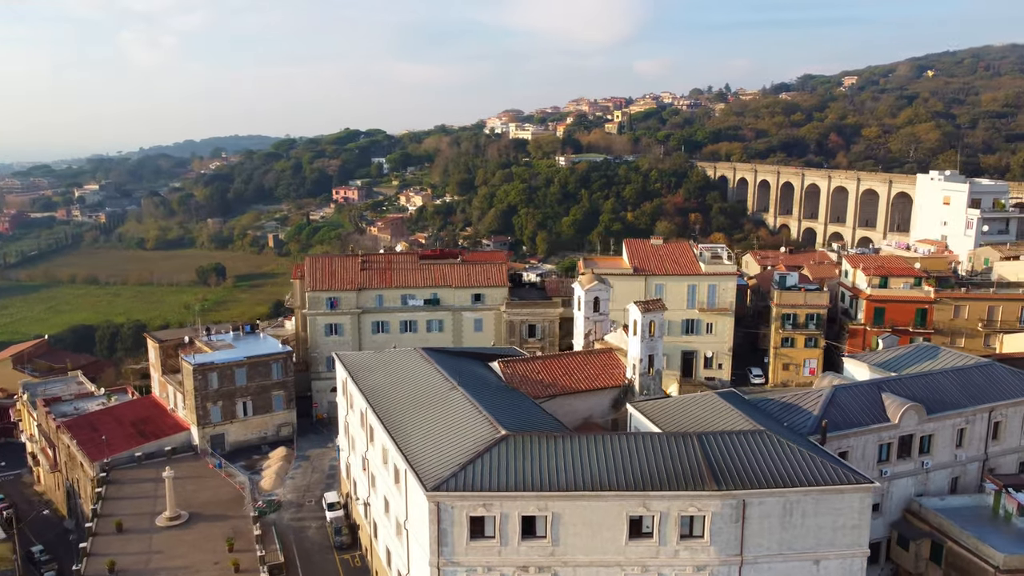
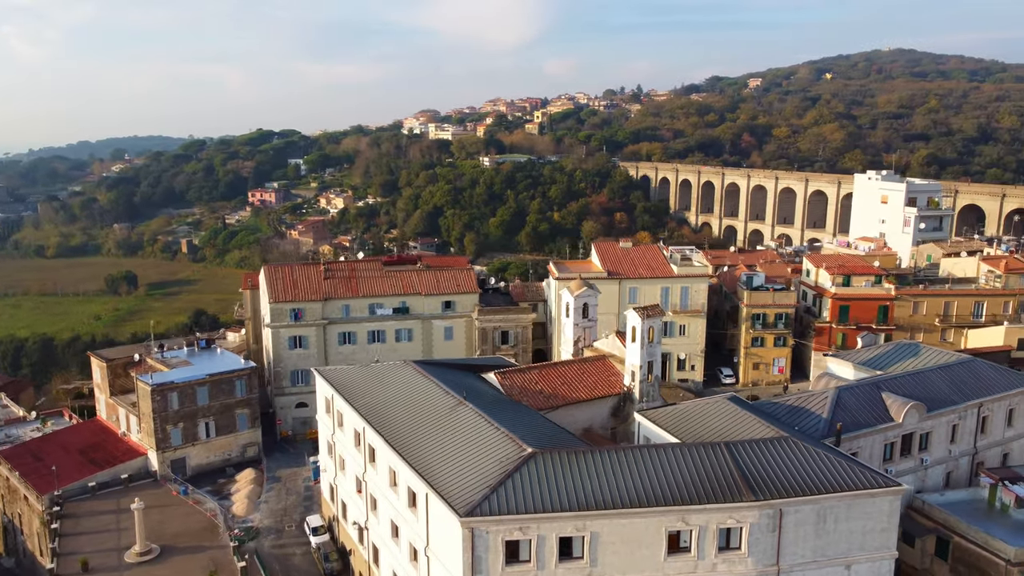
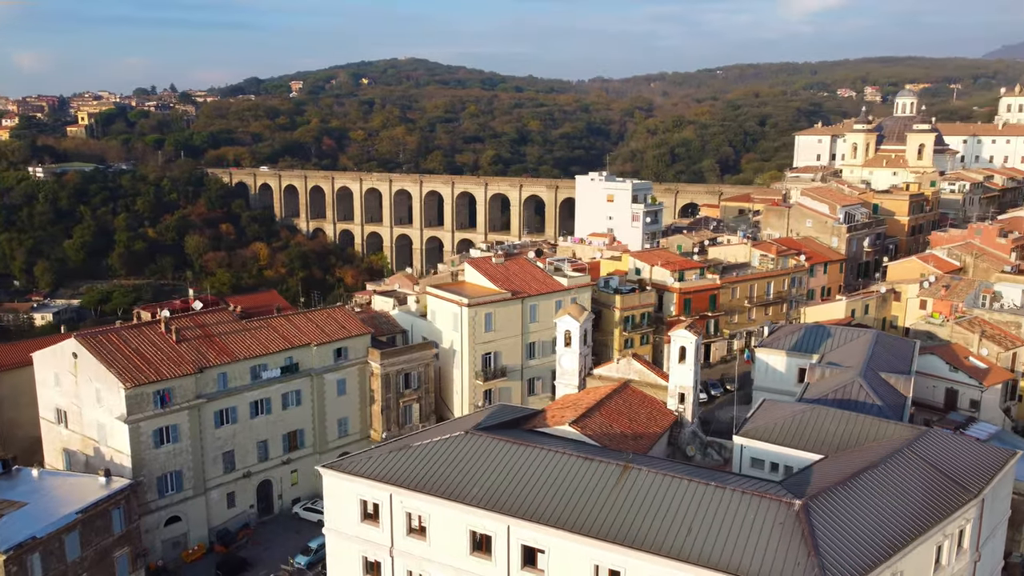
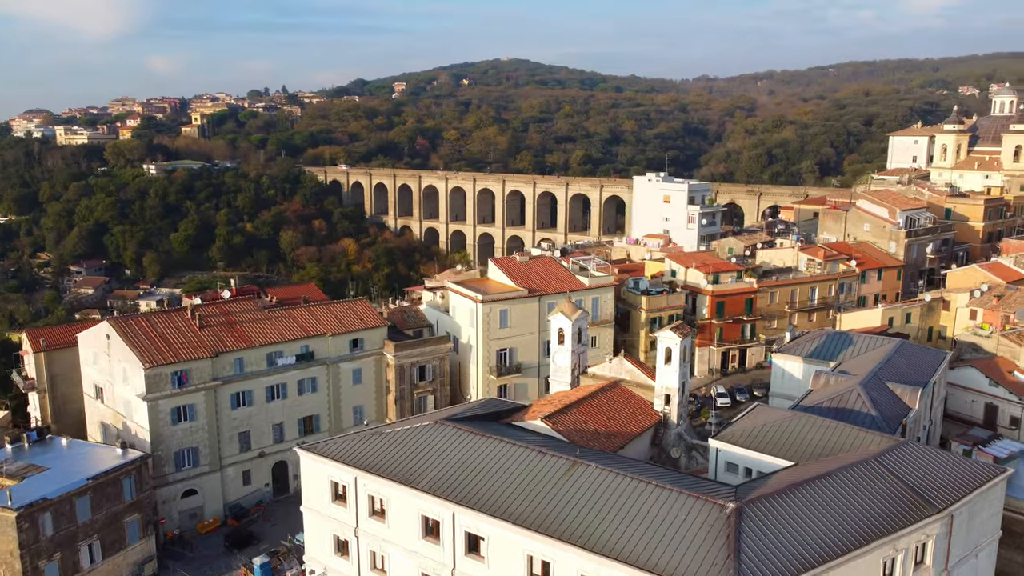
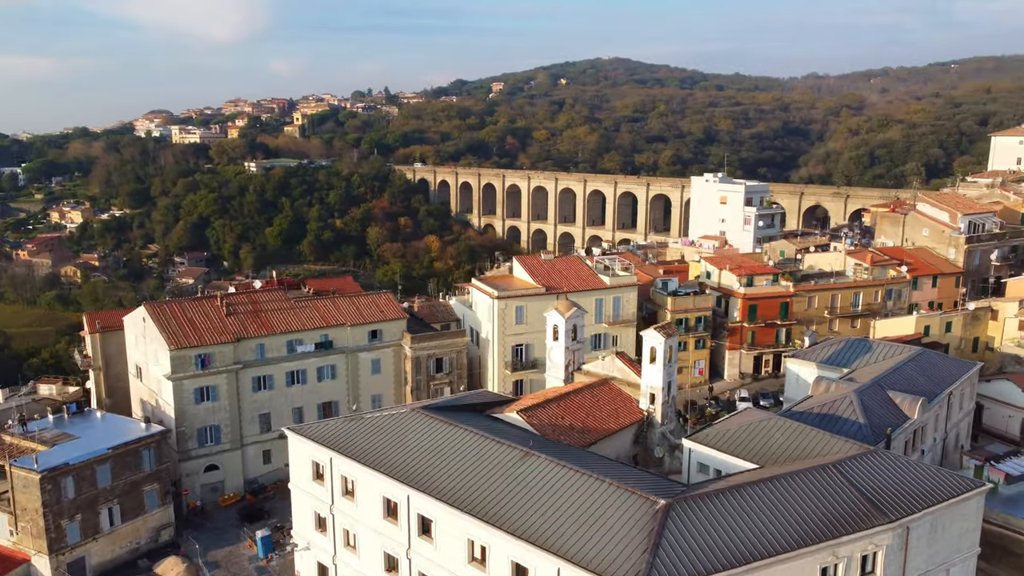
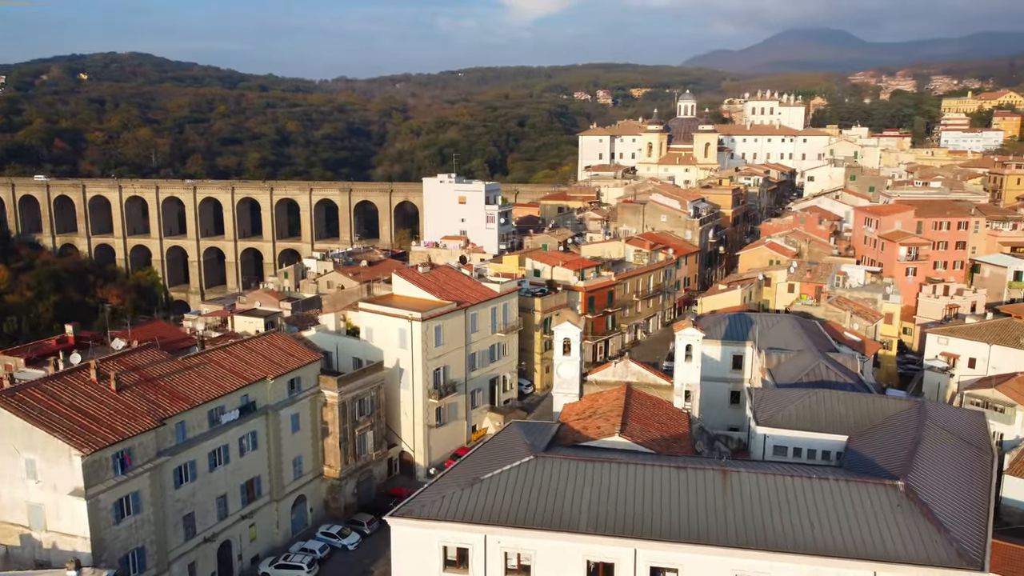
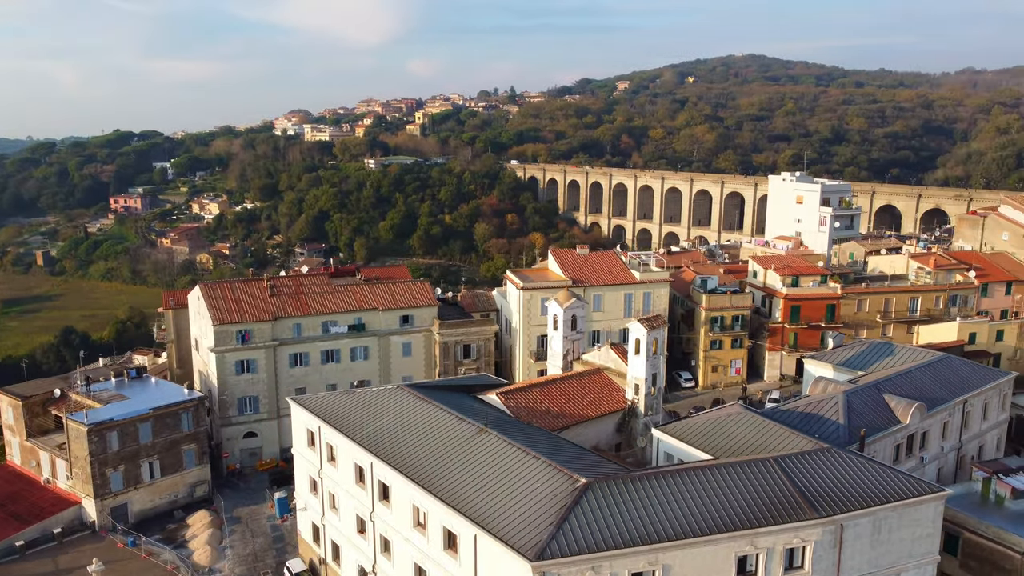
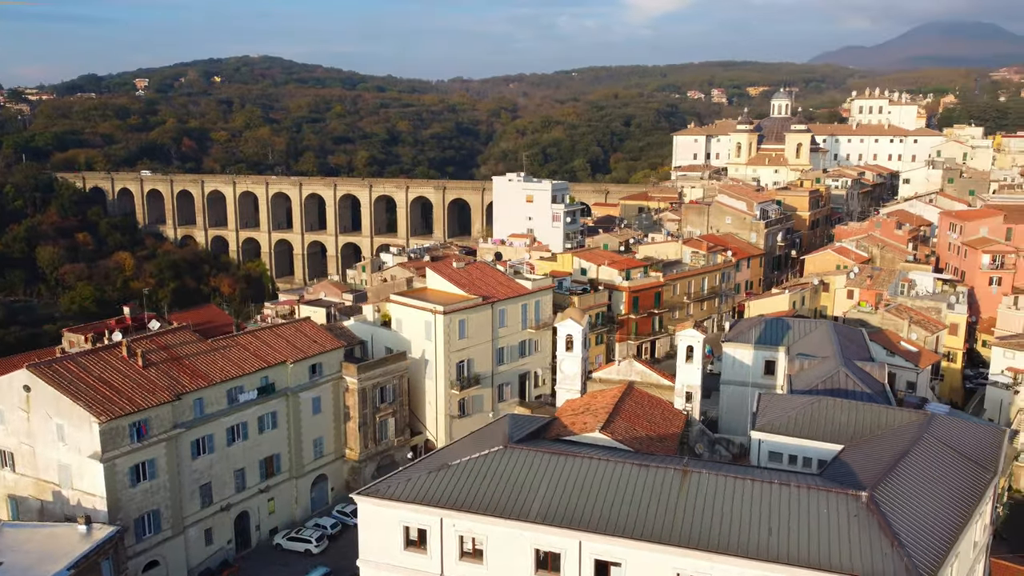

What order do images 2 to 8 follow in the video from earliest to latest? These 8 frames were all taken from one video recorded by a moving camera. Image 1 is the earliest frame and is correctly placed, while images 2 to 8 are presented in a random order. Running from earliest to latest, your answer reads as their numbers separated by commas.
2, 7, 5, 4, 3, 8, 6
